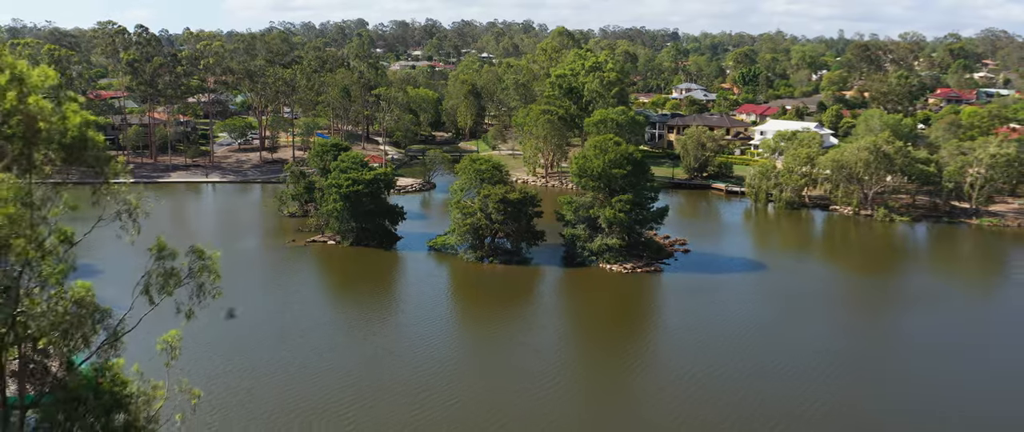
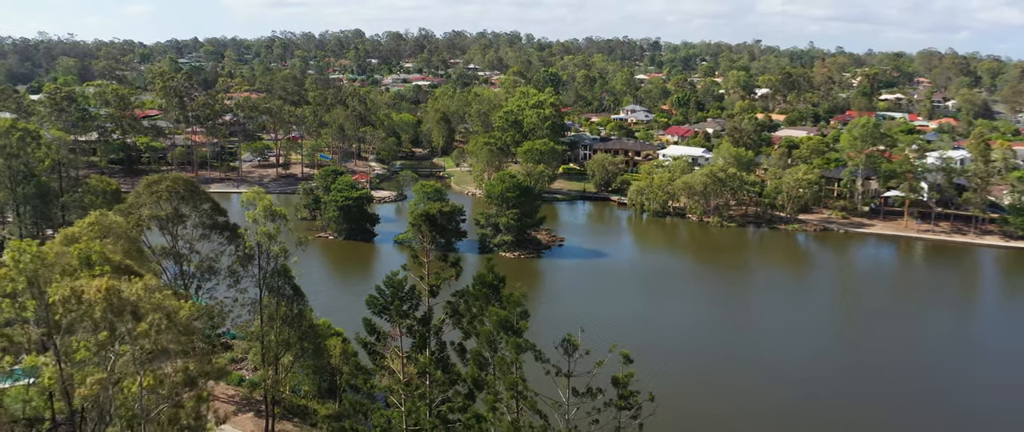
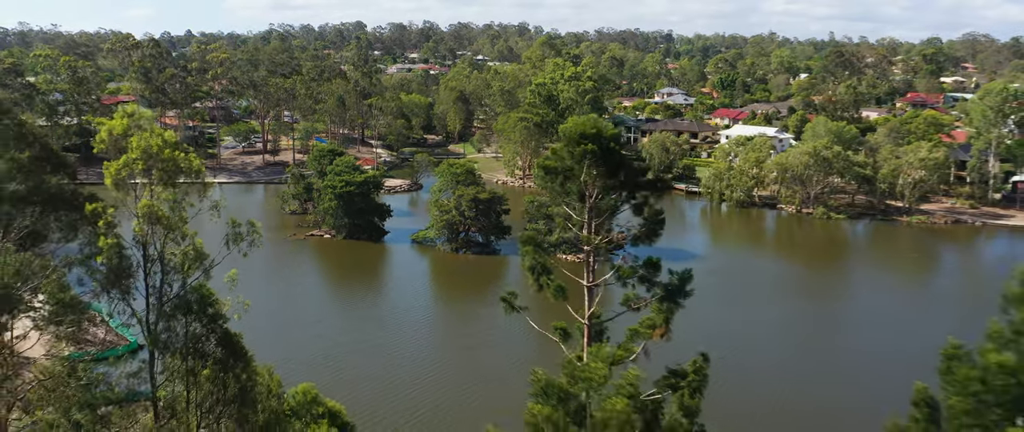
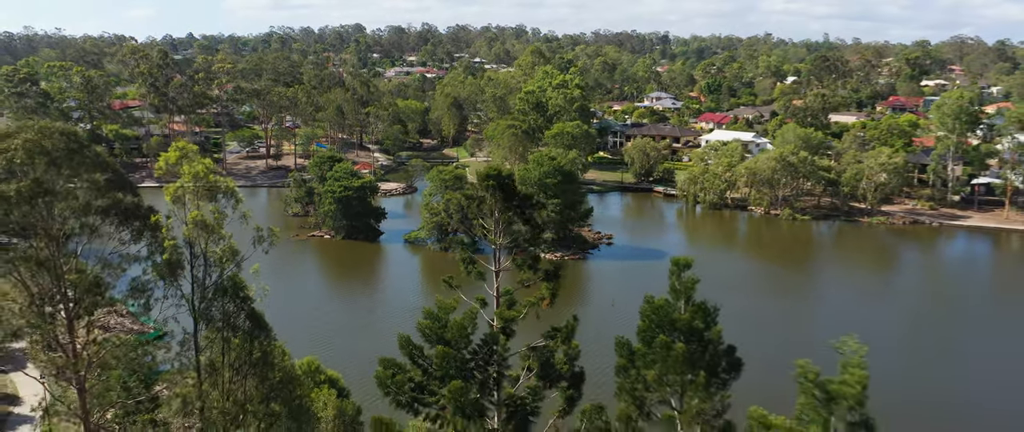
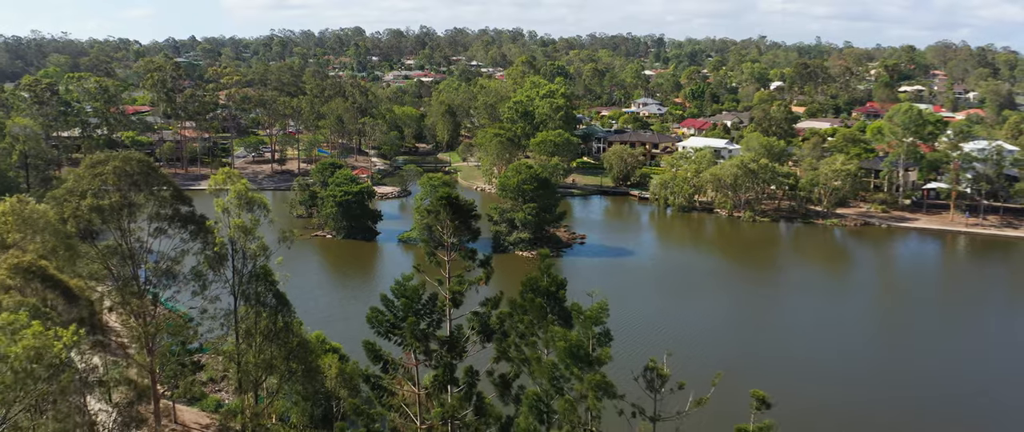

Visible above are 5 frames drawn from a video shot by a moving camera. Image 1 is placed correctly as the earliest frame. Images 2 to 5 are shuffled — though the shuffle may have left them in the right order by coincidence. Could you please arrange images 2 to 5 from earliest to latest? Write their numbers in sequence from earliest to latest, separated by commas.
3, 4, 5, 2
